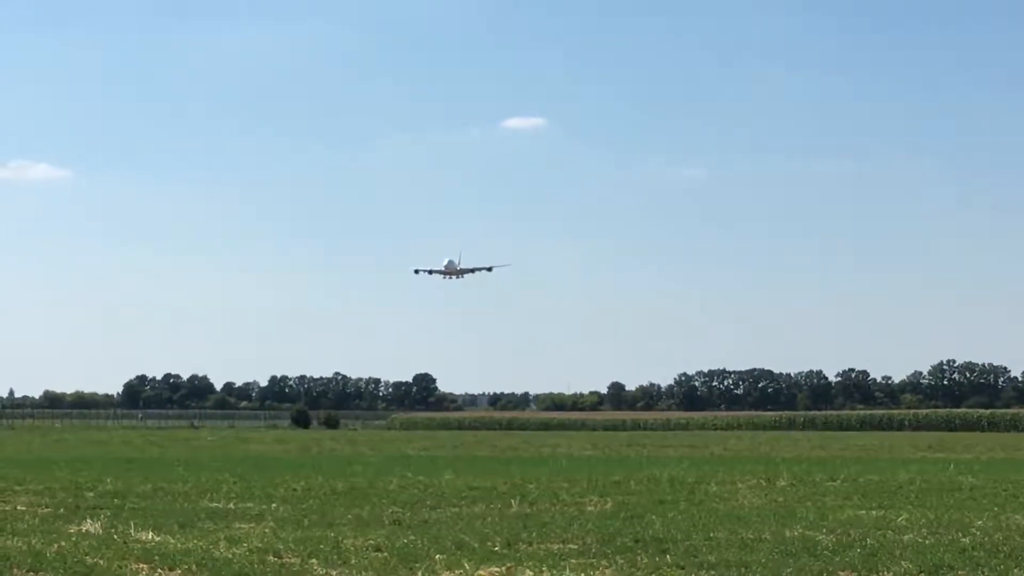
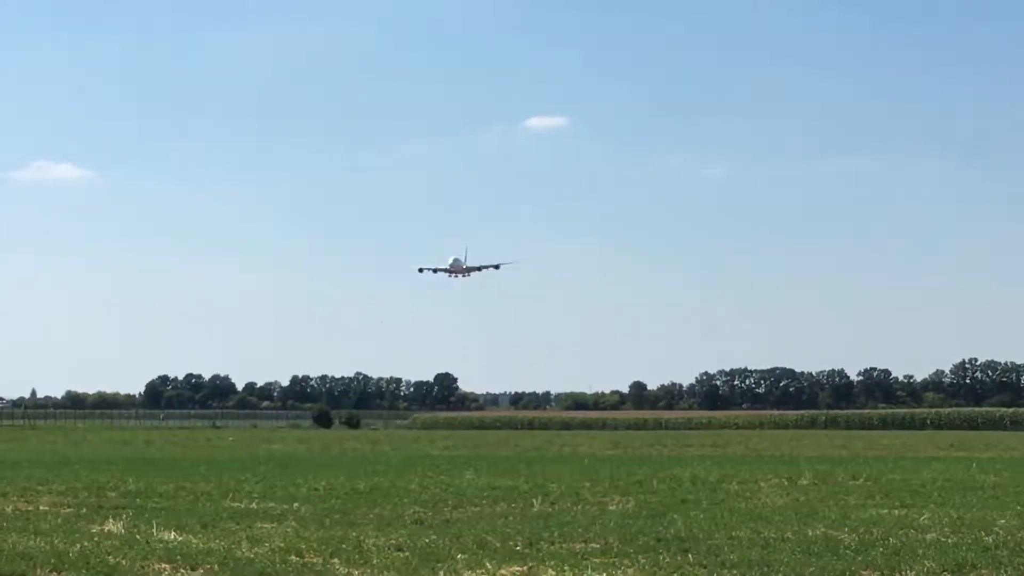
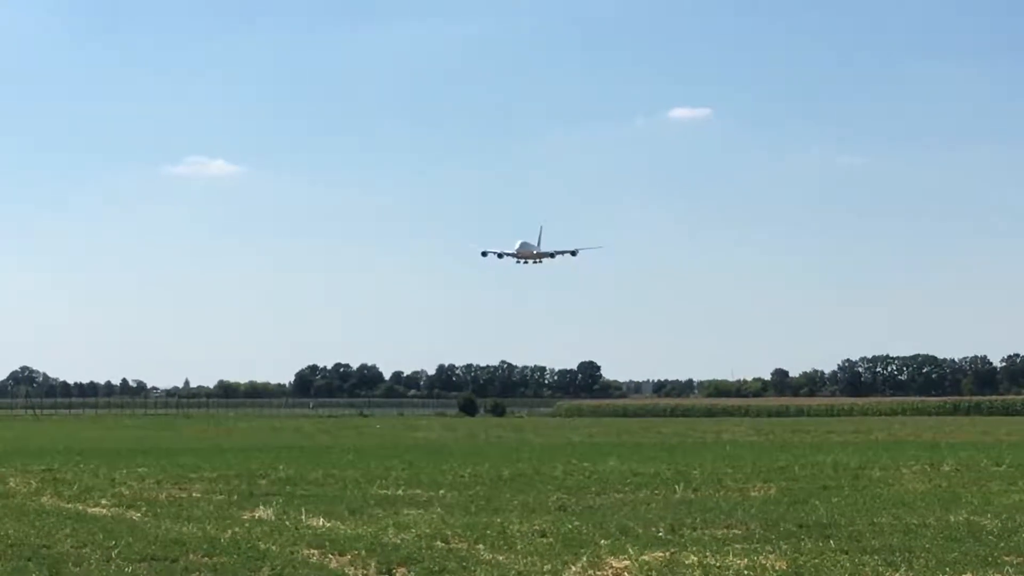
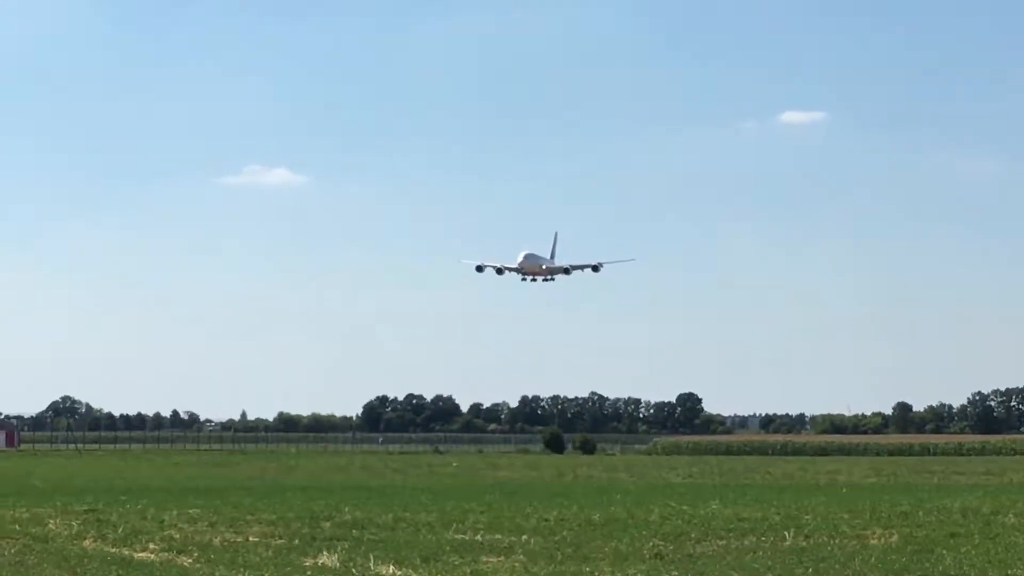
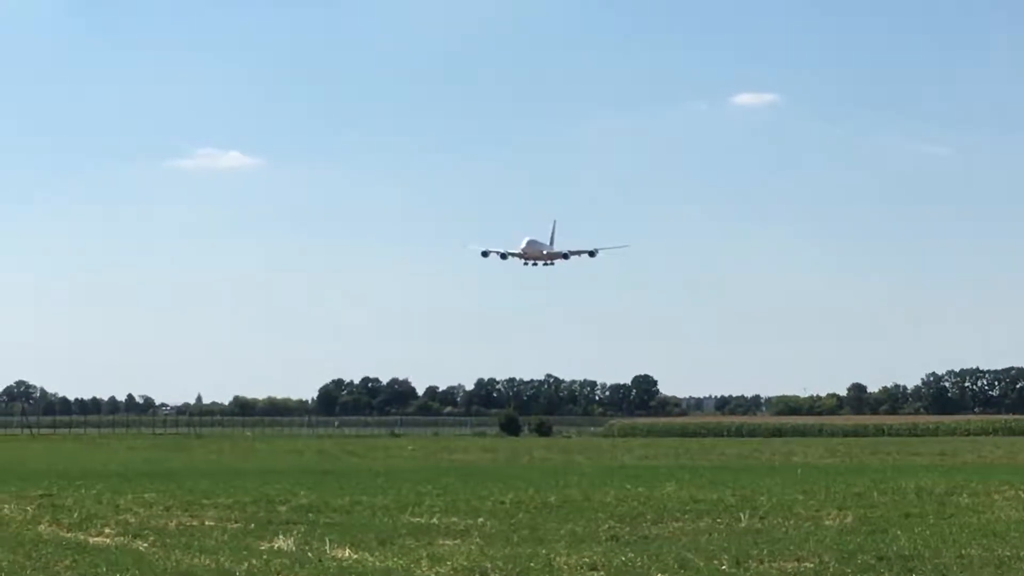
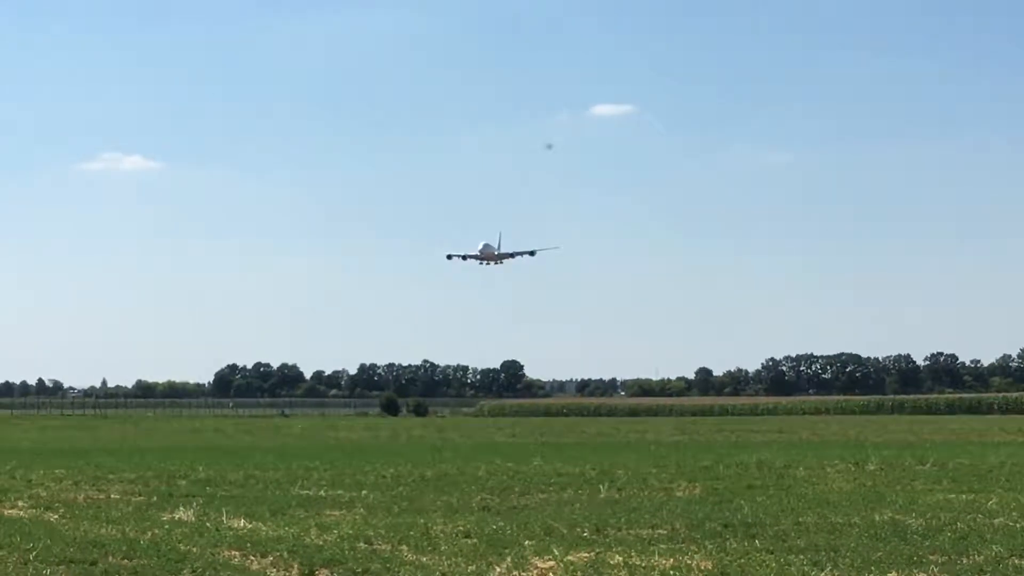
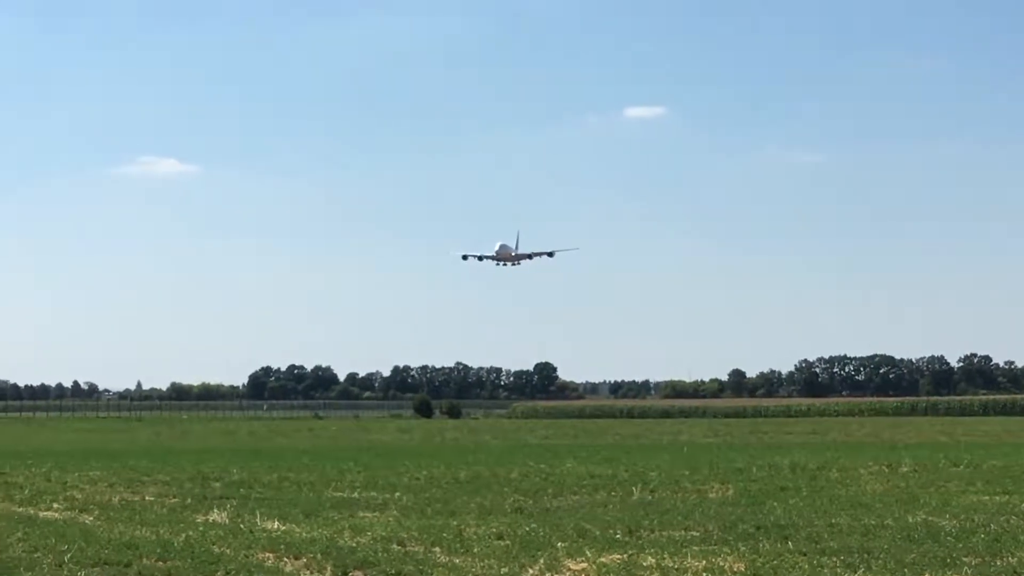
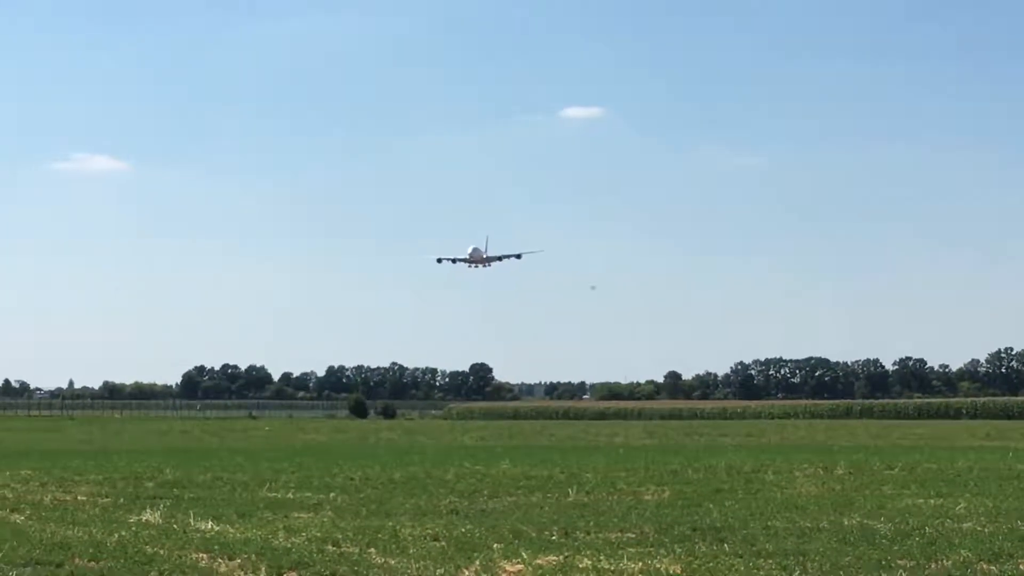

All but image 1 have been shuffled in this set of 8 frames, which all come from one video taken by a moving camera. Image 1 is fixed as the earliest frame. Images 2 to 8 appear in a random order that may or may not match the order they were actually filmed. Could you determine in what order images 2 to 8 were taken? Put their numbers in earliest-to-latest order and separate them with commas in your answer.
2, 8, 6, 7, 3, 5, 4
